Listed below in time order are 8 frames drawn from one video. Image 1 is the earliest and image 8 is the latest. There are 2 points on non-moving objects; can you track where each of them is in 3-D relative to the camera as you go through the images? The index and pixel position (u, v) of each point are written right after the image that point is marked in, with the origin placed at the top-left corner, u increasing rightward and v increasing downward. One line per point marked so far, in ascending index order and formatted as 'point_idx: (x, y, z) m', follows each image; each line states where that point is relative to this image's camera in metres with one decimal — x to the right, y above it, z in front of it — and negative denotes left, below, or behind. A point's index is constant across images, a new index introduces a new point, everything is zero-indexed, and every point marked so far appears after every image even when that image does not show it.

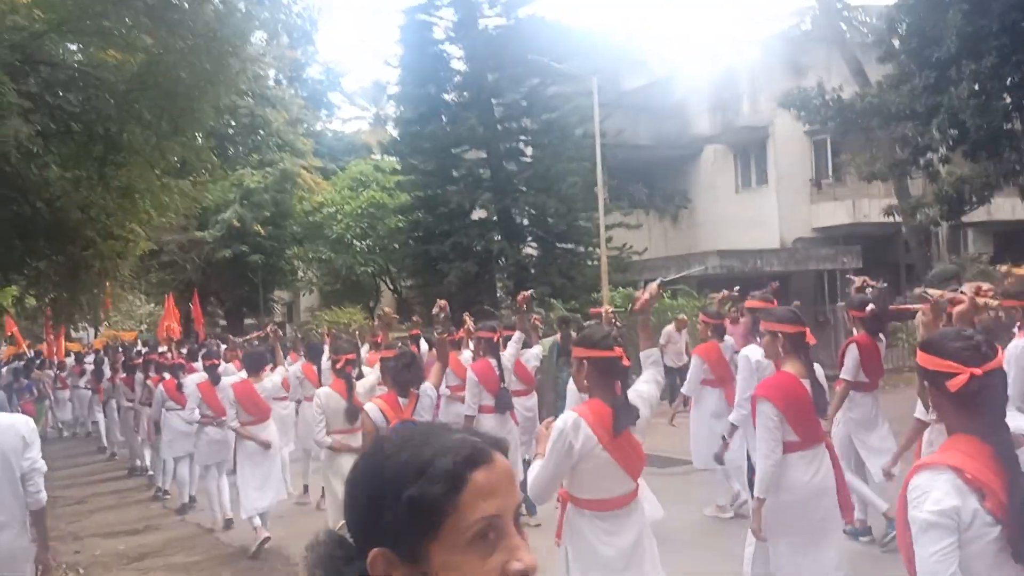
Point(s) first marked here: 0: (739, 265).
0: (+5.5, +0.6, +18.2) m
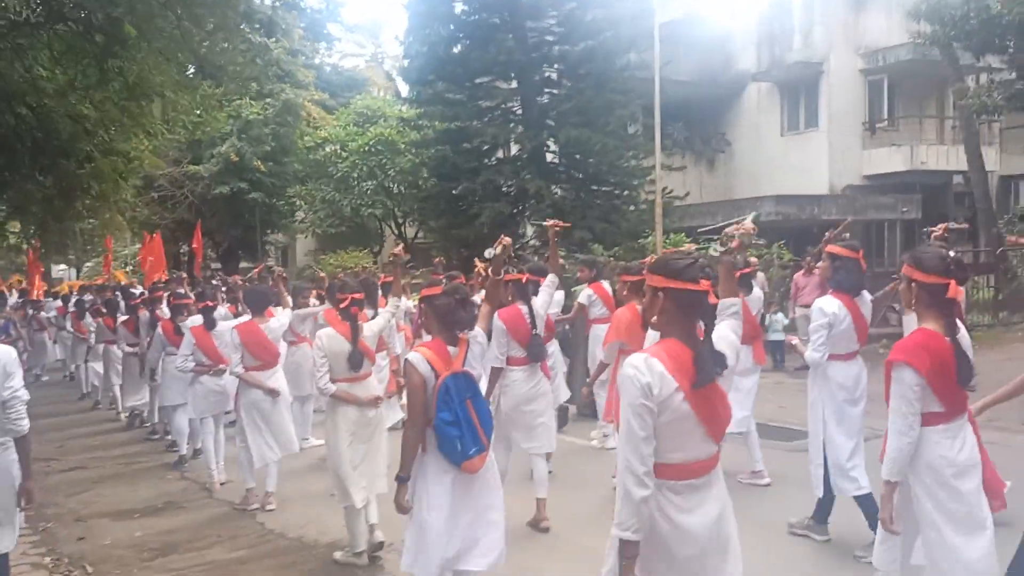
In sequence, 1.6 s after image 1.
0: (+6.3, +1.7, +16.7) m
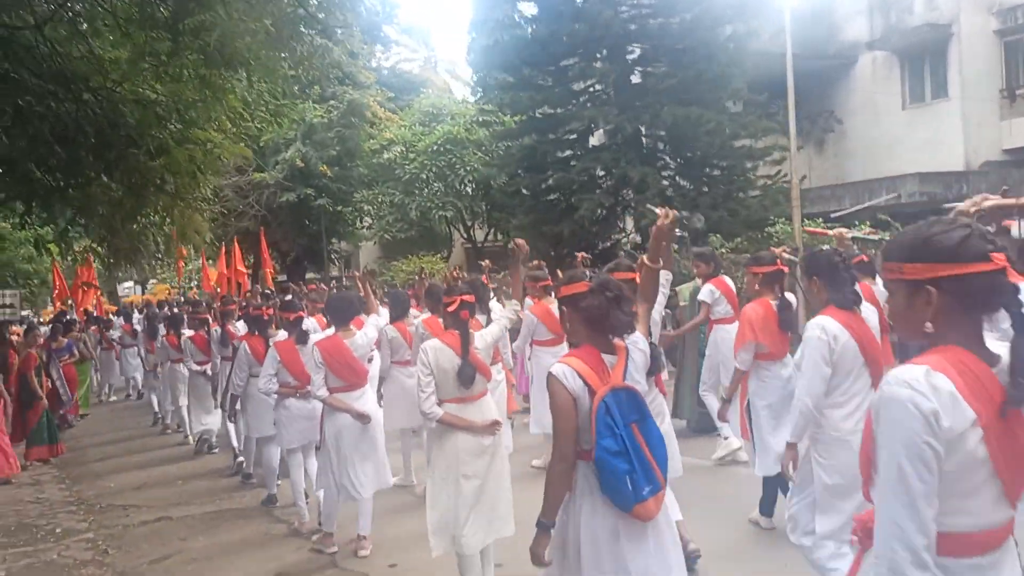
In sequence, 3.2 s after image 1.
0: (+8.2, +1.9, +14.6) m
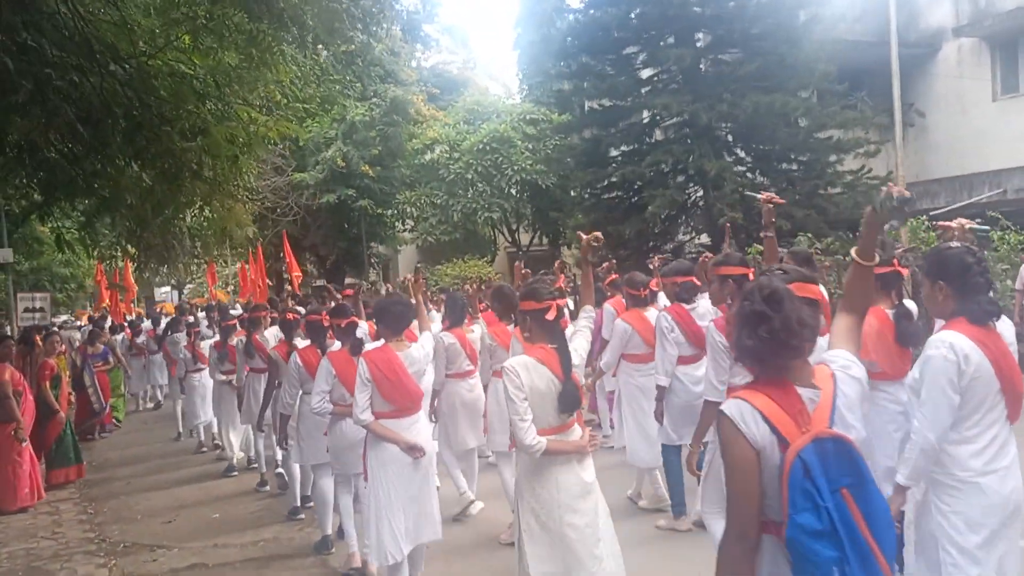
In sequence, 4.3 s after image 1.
0: (+9.3, +1.7, +13.1) m
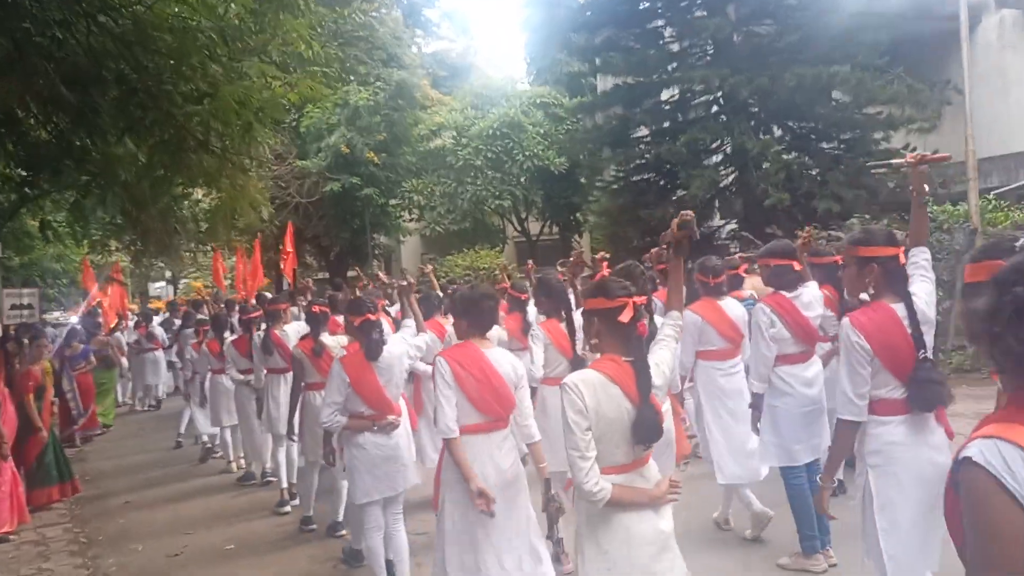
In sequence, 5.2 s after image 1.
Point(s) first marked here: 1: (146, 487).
0: (+9.7, +2.0, +12.1) m
1: (-4.0, -2.2, +8.4) m
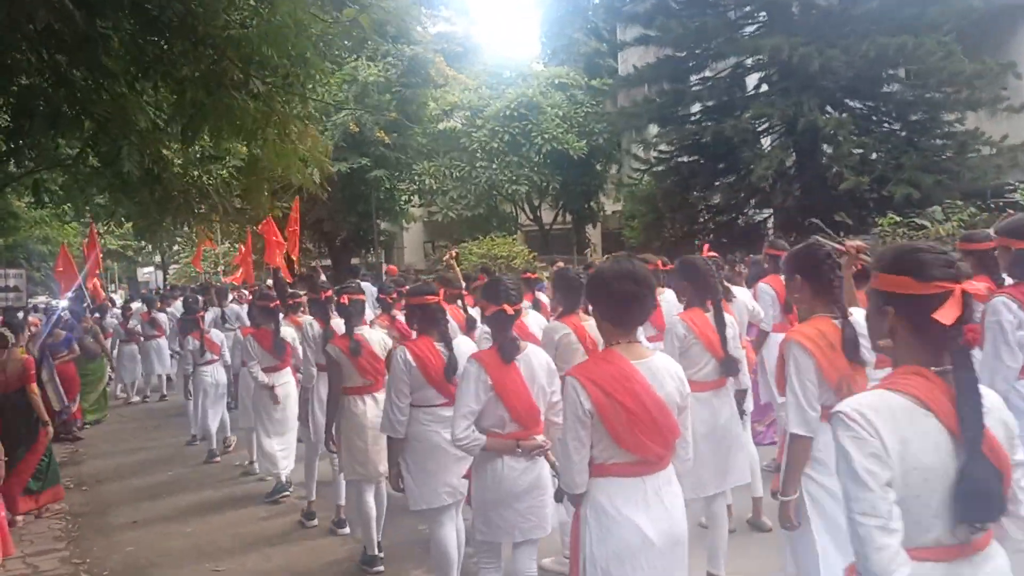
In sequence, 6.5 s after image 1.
0: (+10.3, +2.0, +11.2) m
1: (-3.4, -2.0, +7.2) m
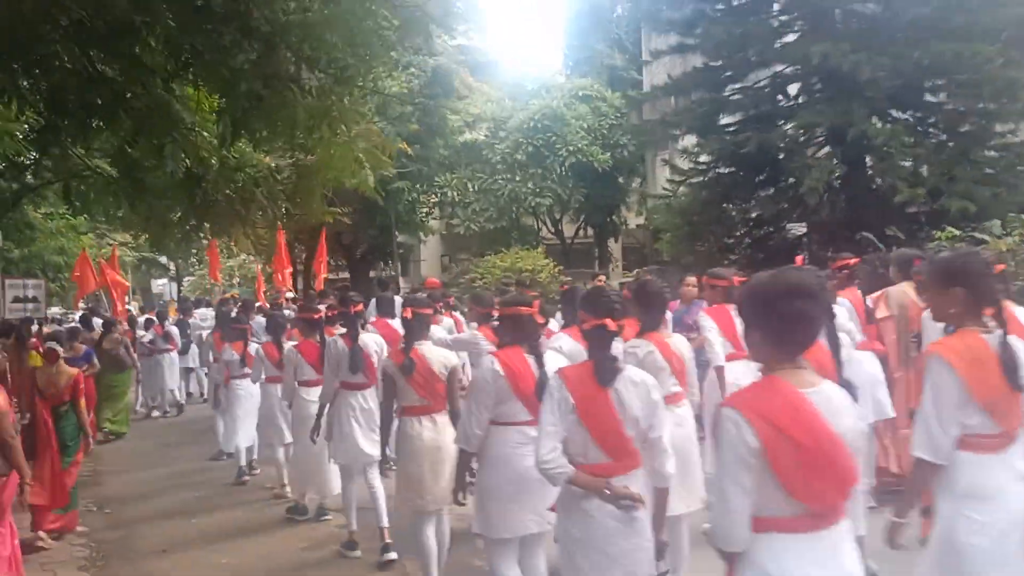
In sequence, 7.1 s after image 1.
0: (+10.9, +1.7, +10.6) m
1: (-3.0, -2.1, +6.8) m
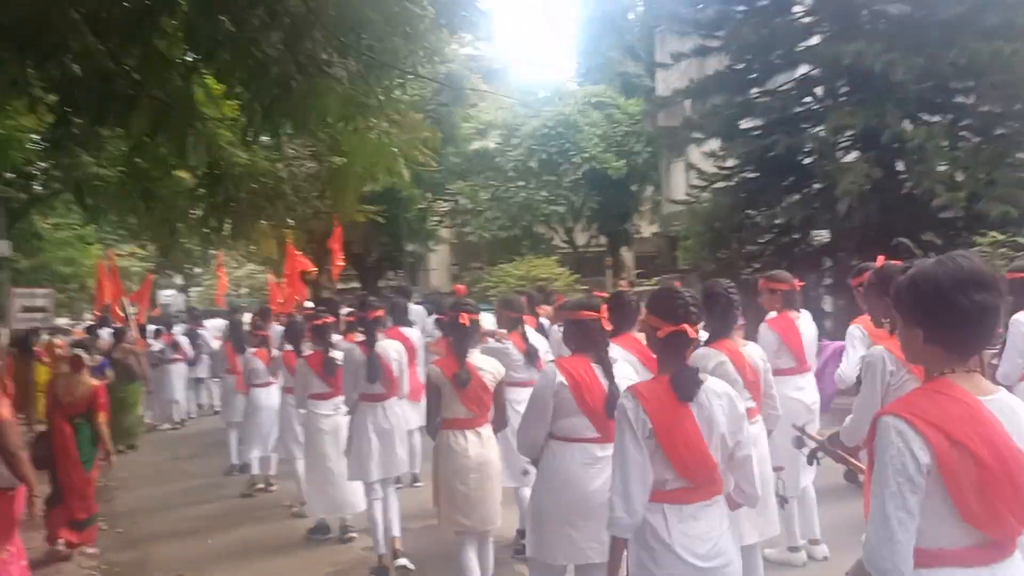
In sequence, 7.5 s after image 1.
0: (+11.2, +1.6, +10.3) m
1: (-2.7, -2.2, +6.5) m
